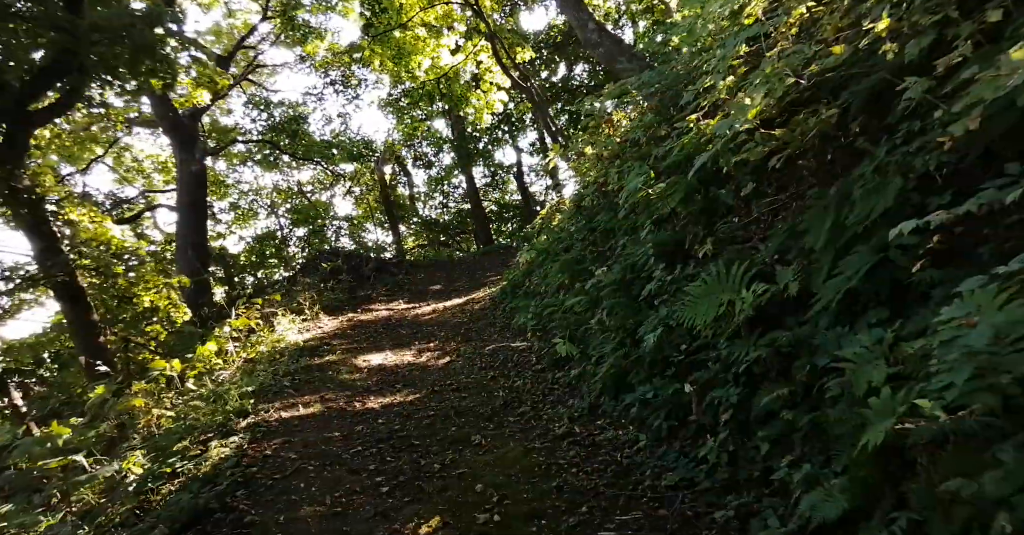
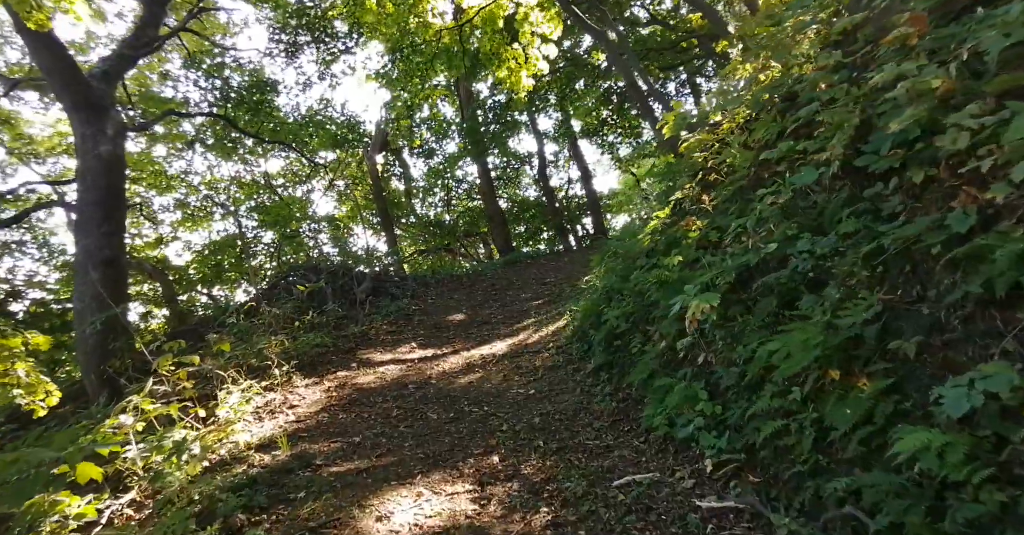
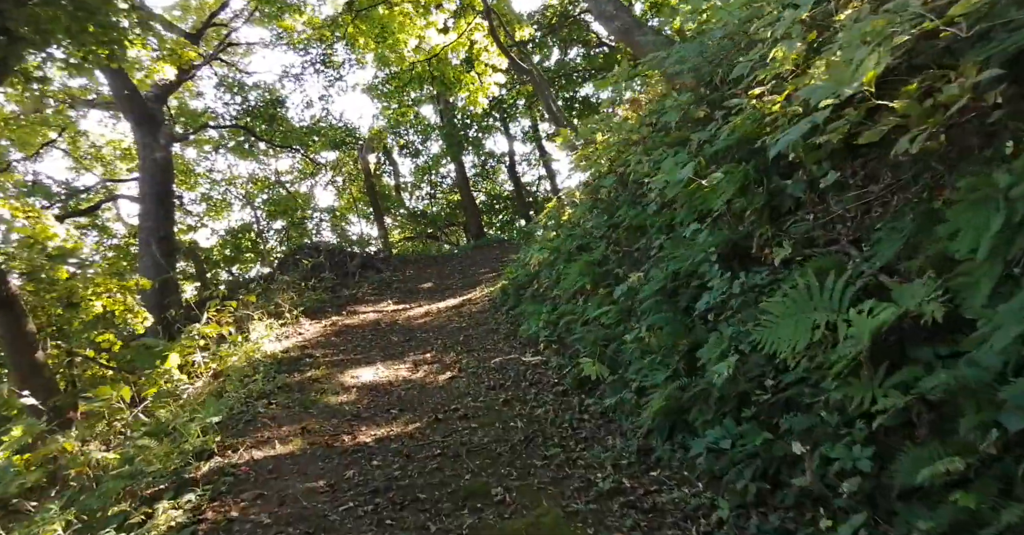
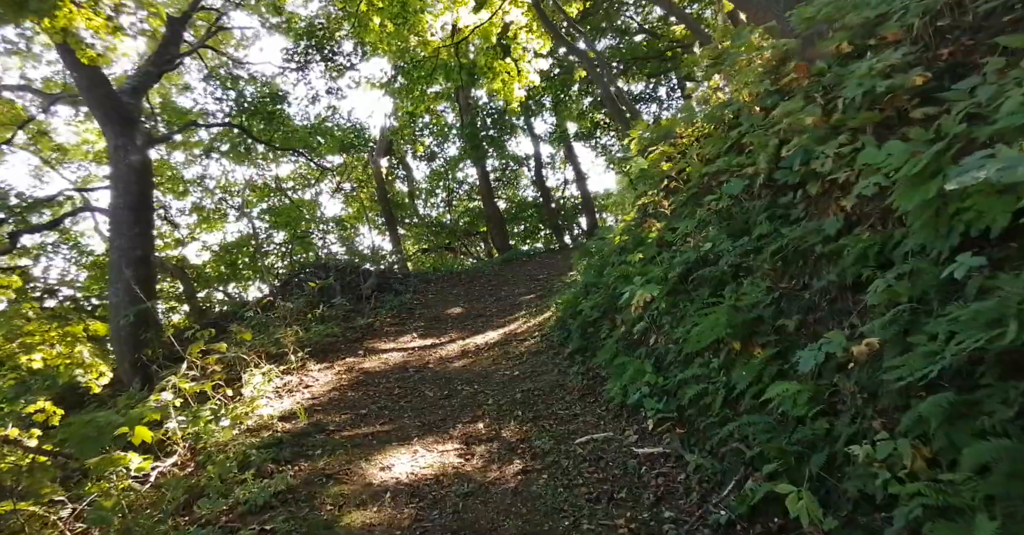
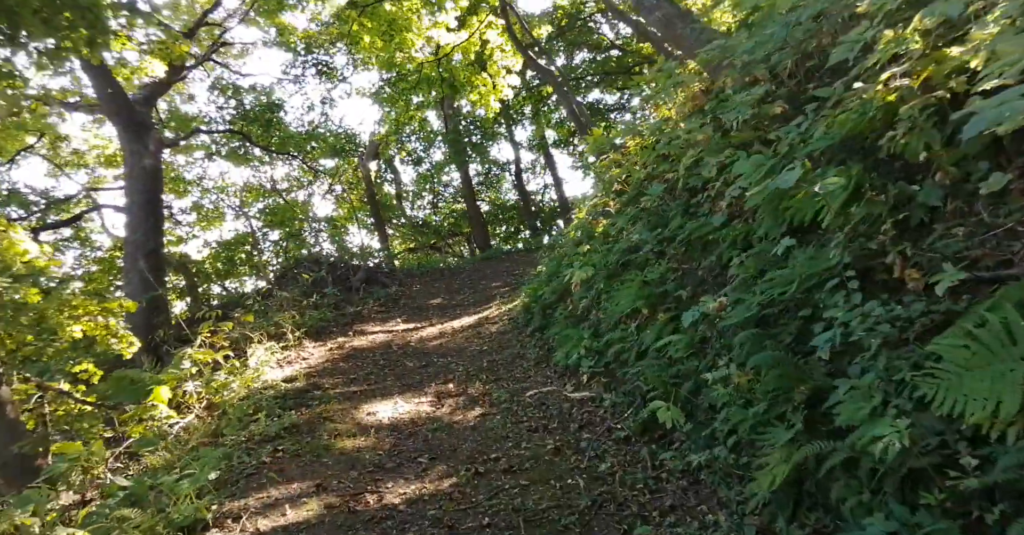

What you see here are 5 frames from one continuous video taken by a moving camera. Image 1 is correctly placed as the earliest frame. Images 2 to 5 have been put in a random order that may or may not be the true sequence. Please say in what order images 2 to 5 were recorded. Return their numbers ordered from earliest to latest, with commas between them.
3, 5, 4, 2
